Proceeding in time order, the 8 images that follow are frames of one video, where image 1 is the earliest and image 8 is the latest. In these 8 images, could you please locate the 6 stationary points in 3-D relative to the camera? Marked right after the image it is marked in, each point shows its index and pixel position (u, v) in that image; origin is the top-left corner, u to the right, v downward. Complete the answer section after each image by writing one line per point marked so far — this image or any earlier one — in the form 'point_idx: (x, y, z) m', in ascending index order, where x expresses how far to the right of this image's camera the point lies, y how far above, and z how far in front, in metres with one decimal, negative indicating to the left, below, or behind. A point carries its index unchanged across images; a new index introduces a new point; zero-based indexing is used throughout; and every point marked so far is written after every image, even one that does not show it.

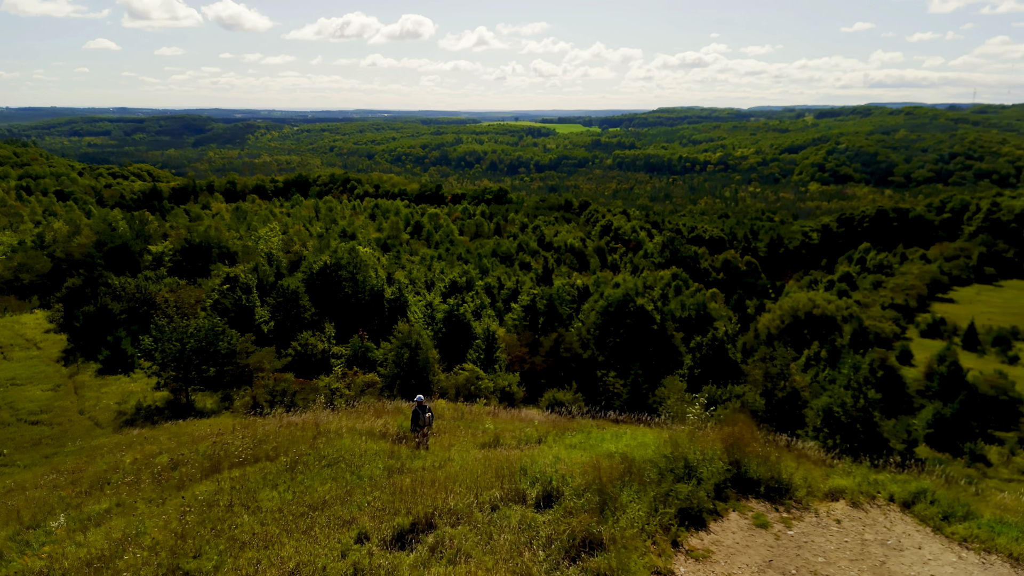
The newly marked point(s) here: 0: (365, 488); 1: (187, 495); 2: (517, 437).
0: (-1.3, -1.8, +6.5) m
1: (-3.1, -2.1, +7.8) m
2: (+0.1, -1.7, +8.4) m
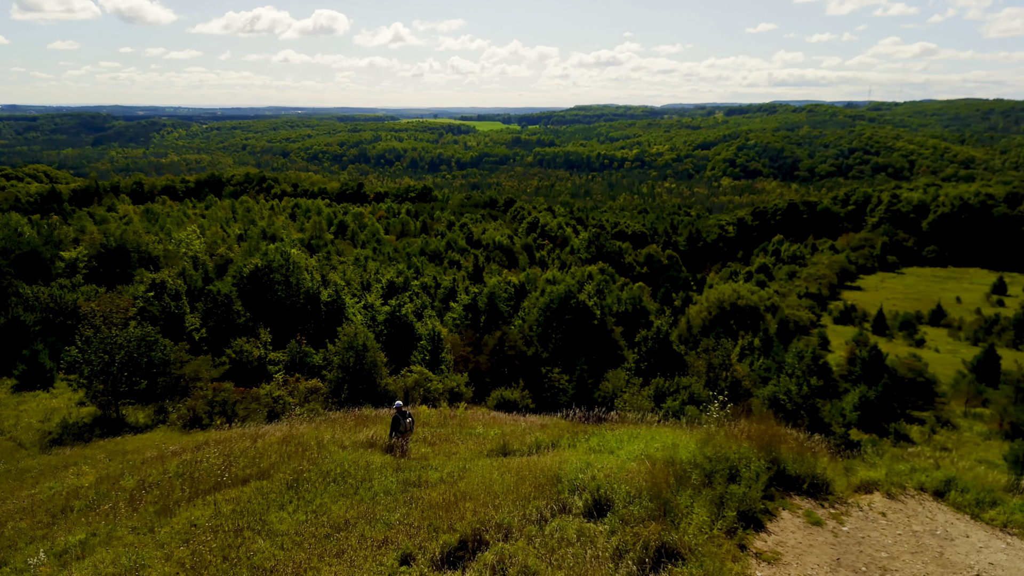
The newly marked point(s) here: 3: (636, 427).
0: (-1.0, -1.9, +6.2) m
1: (-3.0, -2.2, +7.3) m
2: (+0.1, -1.7, +8.3) m
3: (+1.9, -1.8, +9.6) m
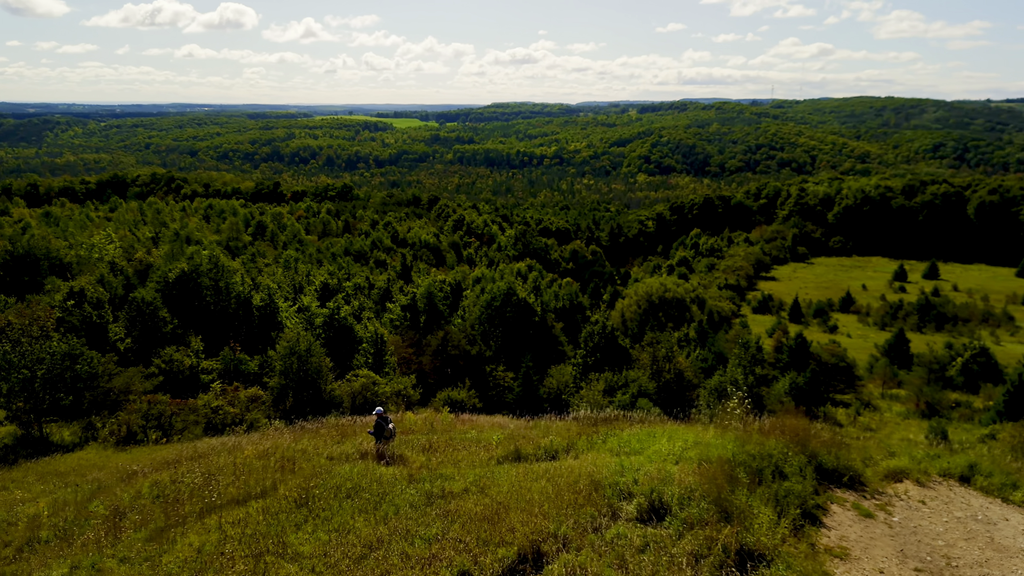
0: (-0.7, -1.9, +5.9) m
1: (-2.8, -2.3, +6.9) m
2: (+0.2, -1.7, +8.1) m
3: (+1.8, -1.8, +9.6) m
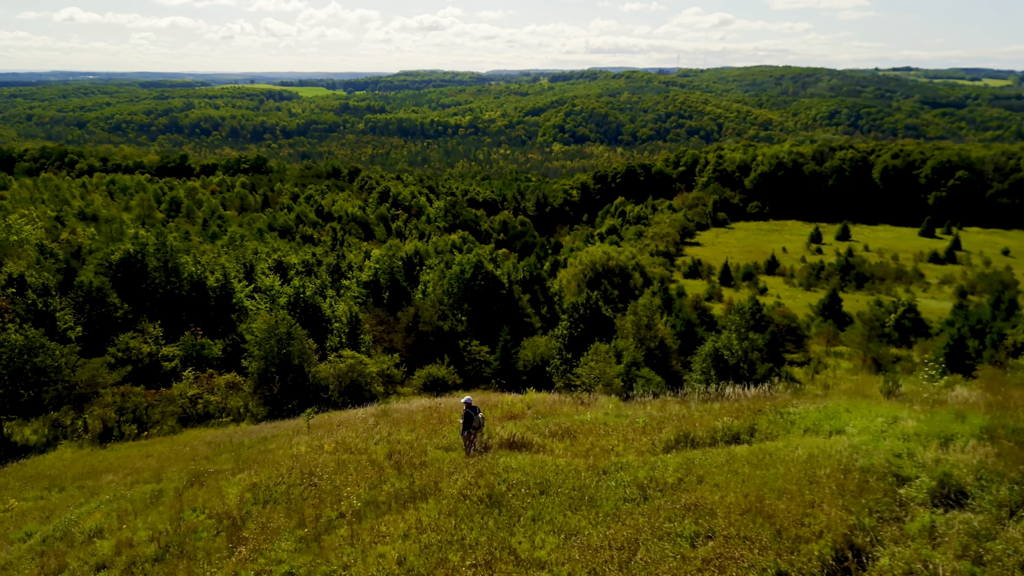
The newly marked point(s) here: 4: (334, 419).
0: (+1.2, -1.8, +5.5) m
1: (-1.0, -2.1, +6.3) m
2: (+1.8, -1.4, +7.8) m
3: (+3.3, -1.4, +9.5) m
4: (-3.0, -2.3, +12.8) m
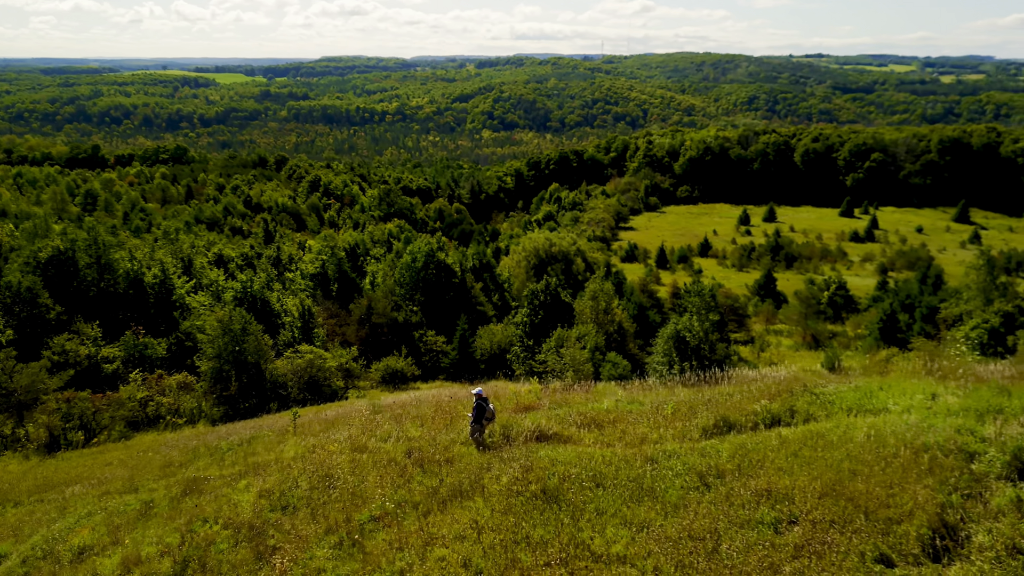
0: (+1.7, -1.7, +5.5) m
1: (-0.5, -2.1, +6.0) m
2: (+2.2, -1.3, +7.8) m
3: (+3.5, -1.2, +9.6) m
4: (-3.1, -2.2, +12.3) m
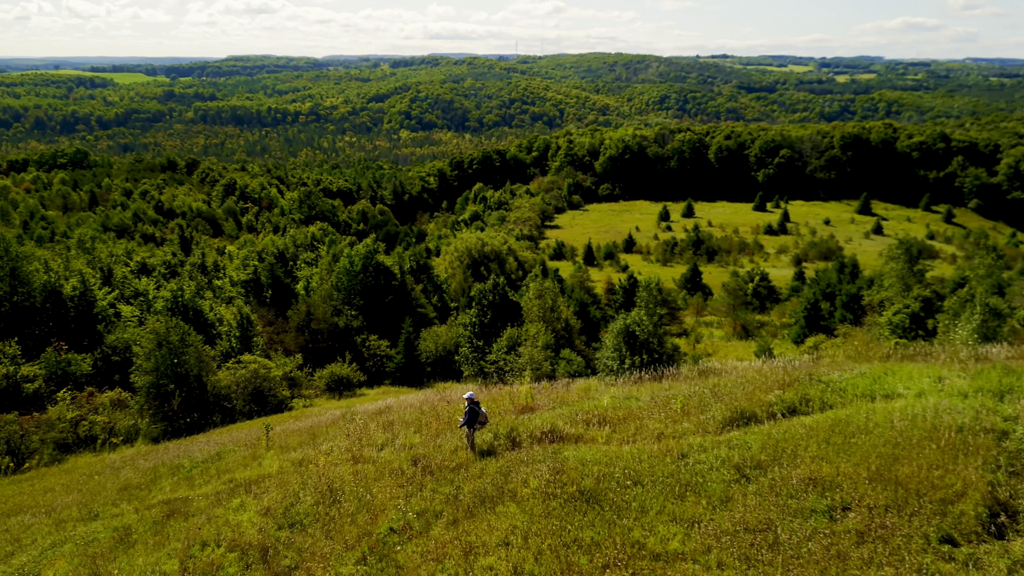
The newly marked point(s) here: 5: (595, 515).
0: (+2.1, -1.6, +5.6) m
1: (-0.1, -2.1, +5.9) m
2: (+2.3, -1.2, +7.9) m
3: (+3.4, -1.1, +9.8) m
4: (-3.4, -2.3, +11.8) m
5: (+0.7, -1.8, +6.0) m
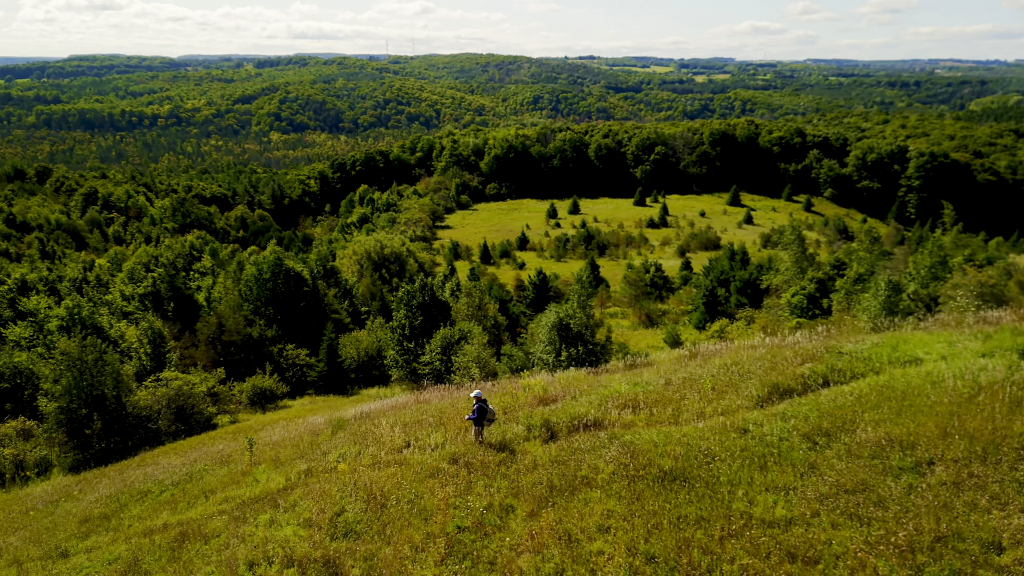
0: (+2.9, -1.4, +6.0) m
1: (+0.7, -2.0, +5.9) m
2: (+2.7, -1.0, +8.3) m
3: (+3.5, -0.8, +10.4) m
4: (-3.5, -2.4, +11.3) m
5: (+1.4, -1.7, +6.2) m
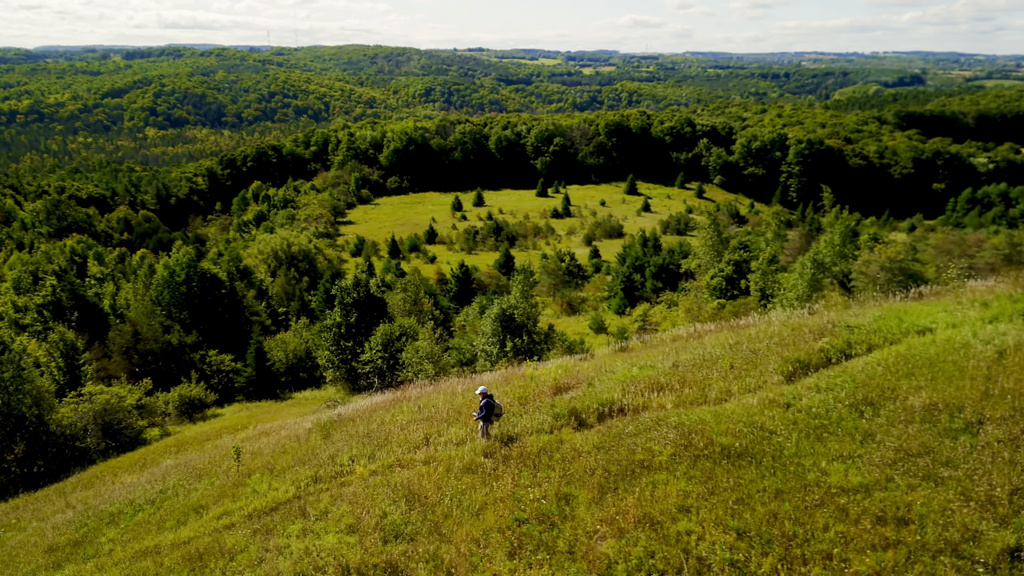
0: (+3.6, -1.2, +6.4) m
1: (+1.4, -1.8, +6.0) m
2: (+3.0, -0.8, +8.6) m
3: (+3.5, -0.5, +10.8) m
4: (-3.4, -2.4, +10.8) m
5: (+2.1, -1.5, +6.3) m
